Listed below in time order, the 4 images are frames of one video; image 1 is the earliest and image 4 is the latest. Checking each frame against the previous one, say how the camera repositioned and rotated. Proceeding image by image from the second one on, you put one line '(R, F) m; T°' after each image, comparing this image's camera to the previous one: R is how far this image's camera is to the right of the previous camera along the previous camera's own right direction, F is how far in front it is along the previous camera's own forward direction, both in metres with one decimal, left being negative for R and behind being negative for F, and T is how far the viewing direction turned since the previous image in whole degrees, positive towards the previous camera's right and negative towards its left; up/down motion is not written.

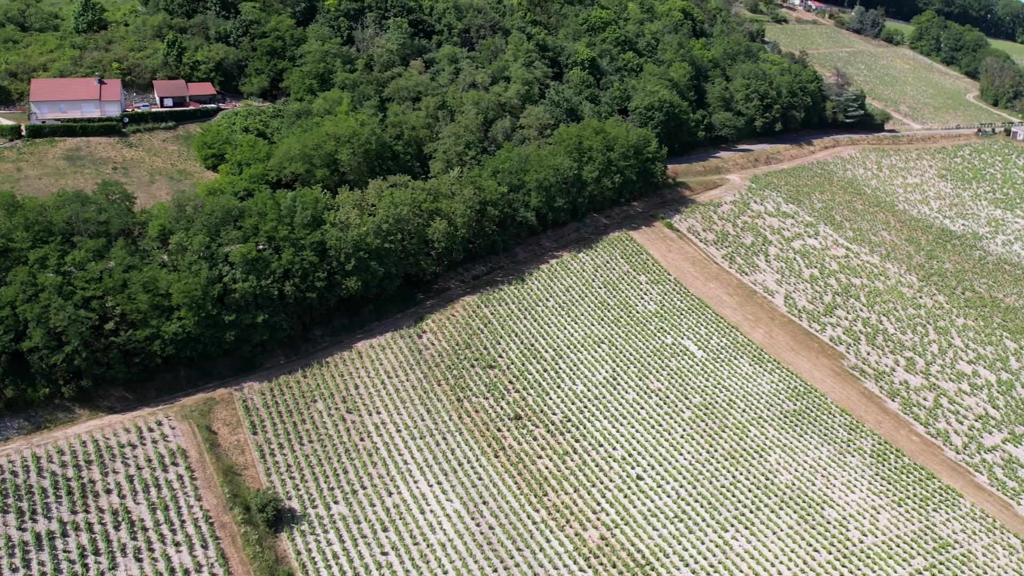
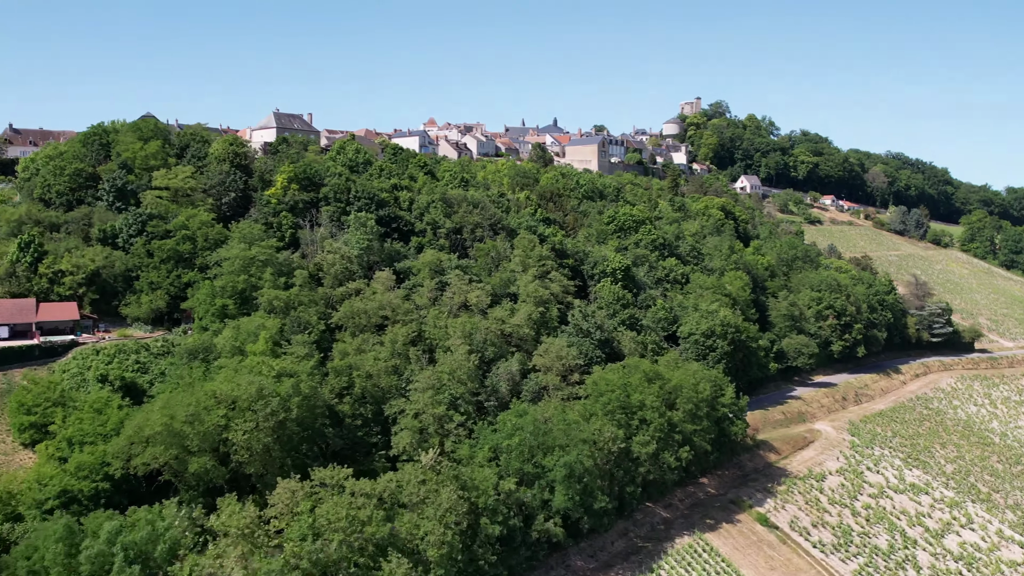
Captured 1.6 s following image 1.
(-0.5, +21.4) m; 0°
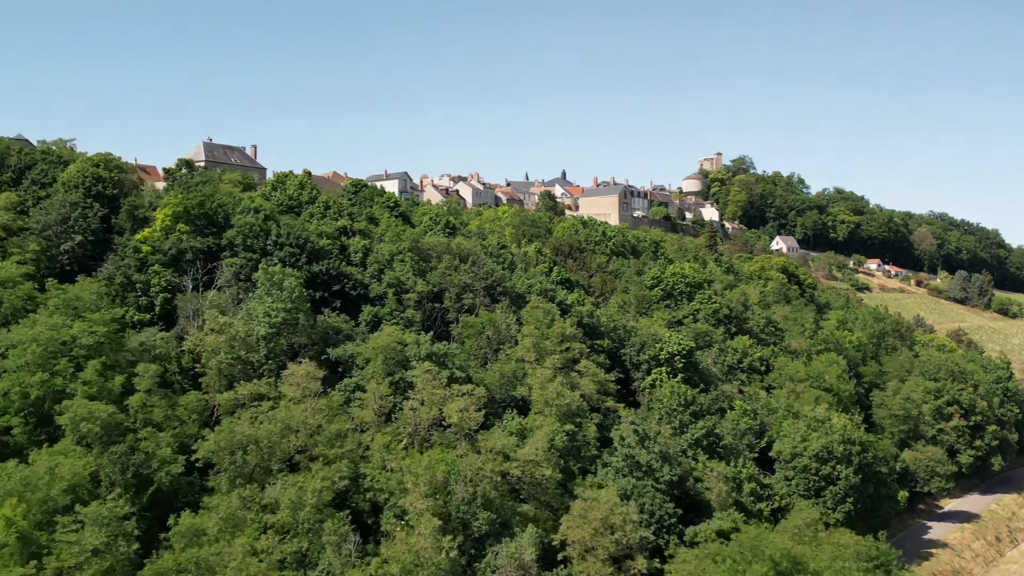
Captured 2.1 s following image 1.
(-0.3, +19.0) m; 0°
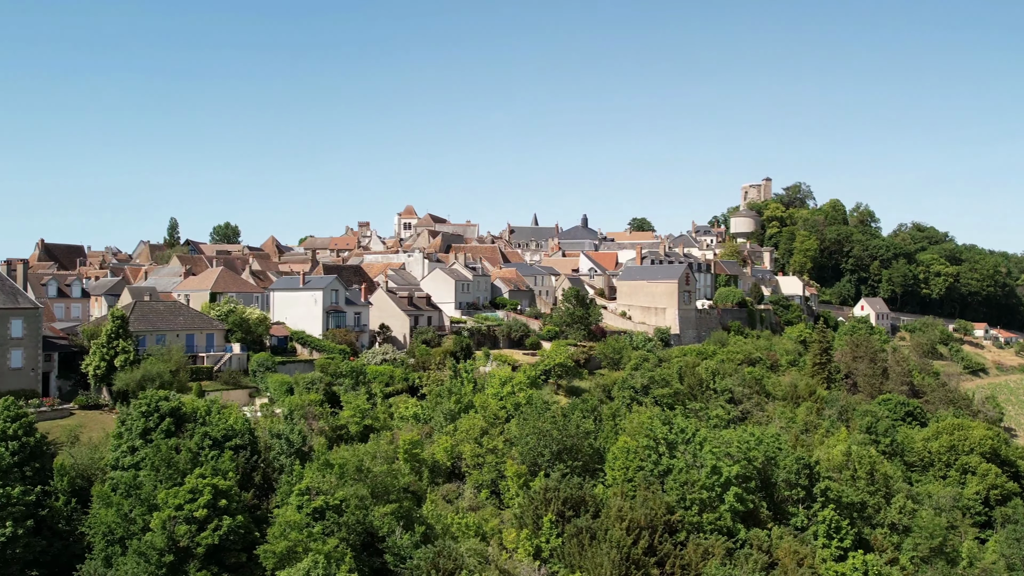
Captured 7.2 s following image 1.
(-0.2, +29.4) m; 0°
